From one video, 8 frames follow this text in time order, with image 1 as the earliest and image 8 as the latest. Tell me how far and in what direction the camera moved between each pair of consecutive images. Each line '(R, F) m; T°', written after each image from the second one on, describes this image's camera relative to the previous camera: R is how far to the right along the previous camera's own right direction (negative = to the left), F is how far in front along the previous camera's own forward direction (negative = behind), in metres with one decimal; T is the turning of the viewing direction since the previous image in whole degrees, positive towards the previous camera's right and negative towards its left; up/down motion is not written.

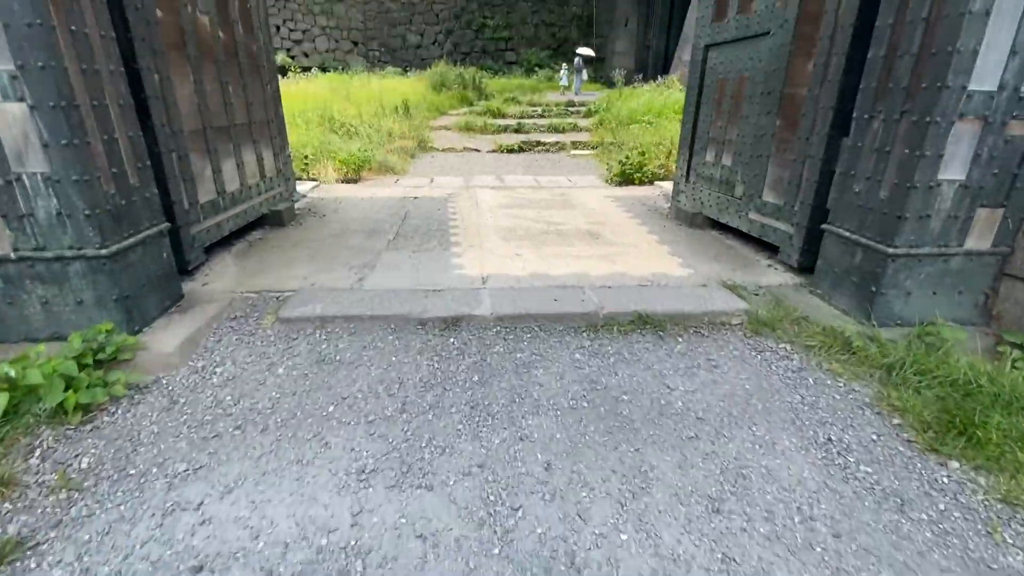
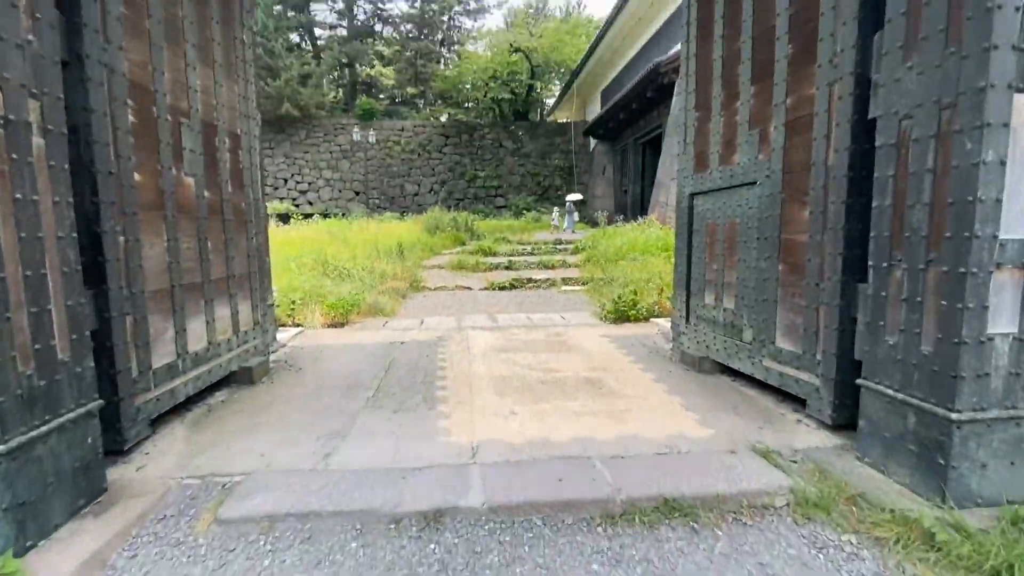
(0.0, +0.2) m; +1°
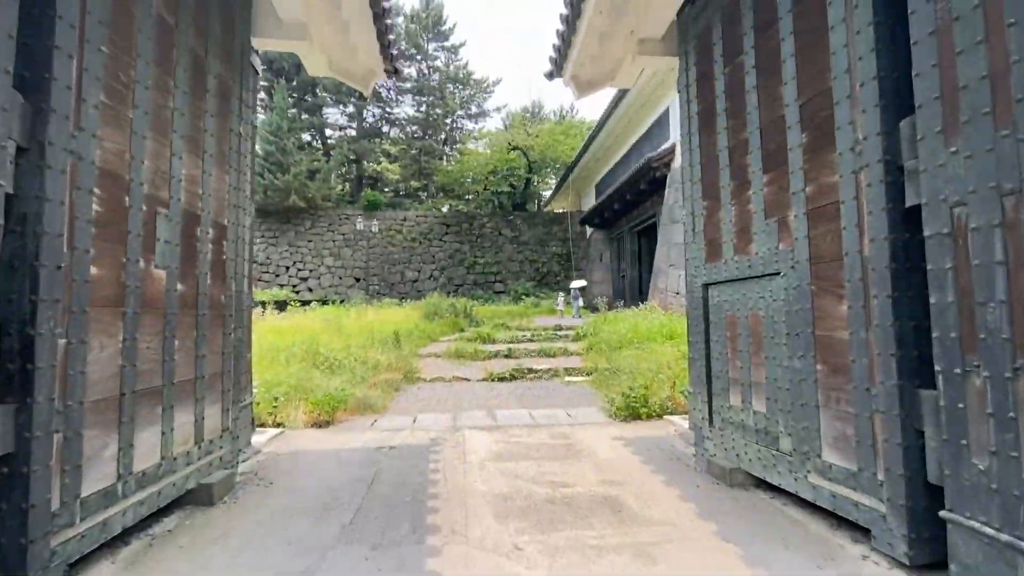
(0.0, +0.2) m; 0°
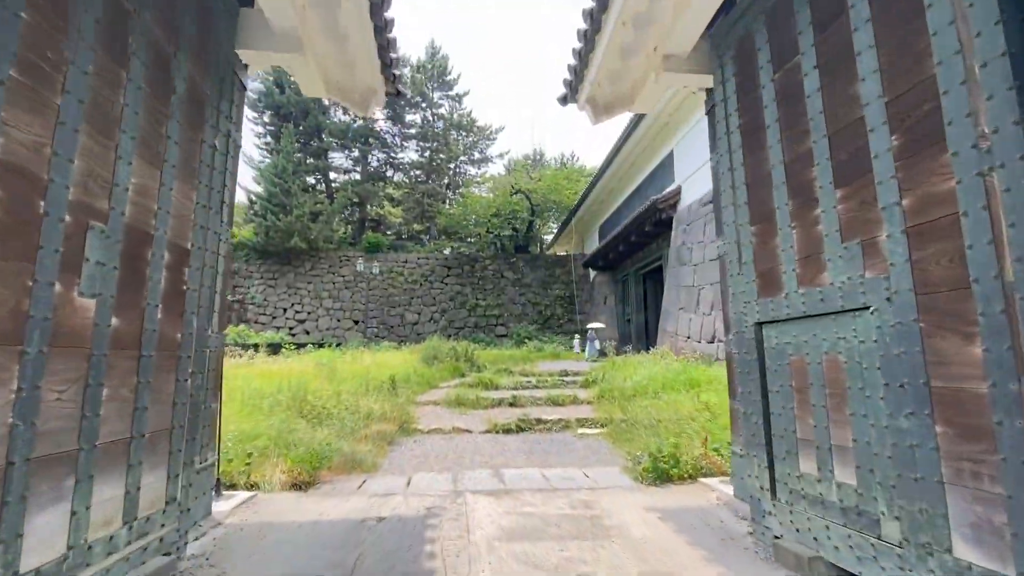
(-0.1, +0.3) m; 0°
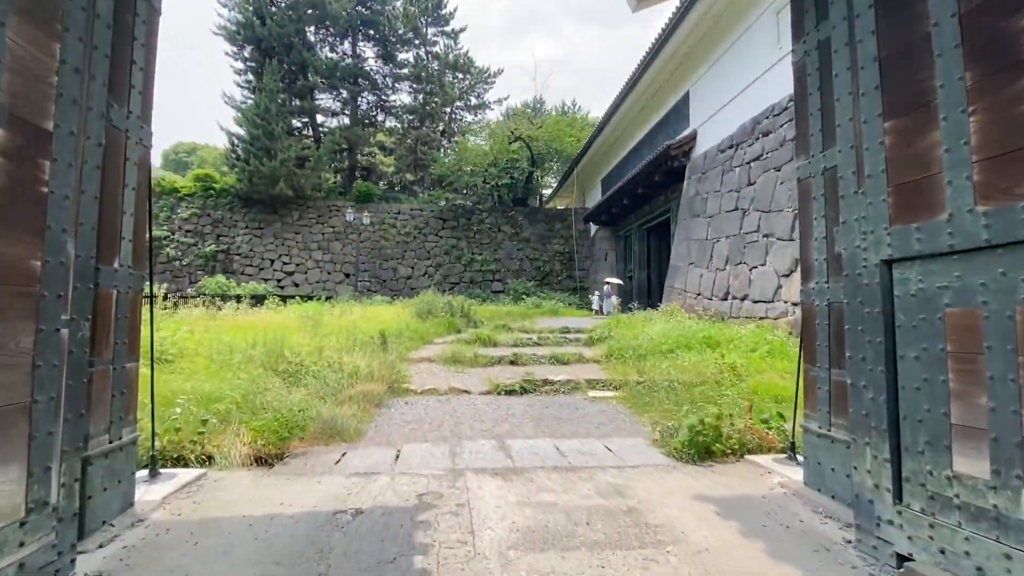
(-0.1, +0.5) m; +1°
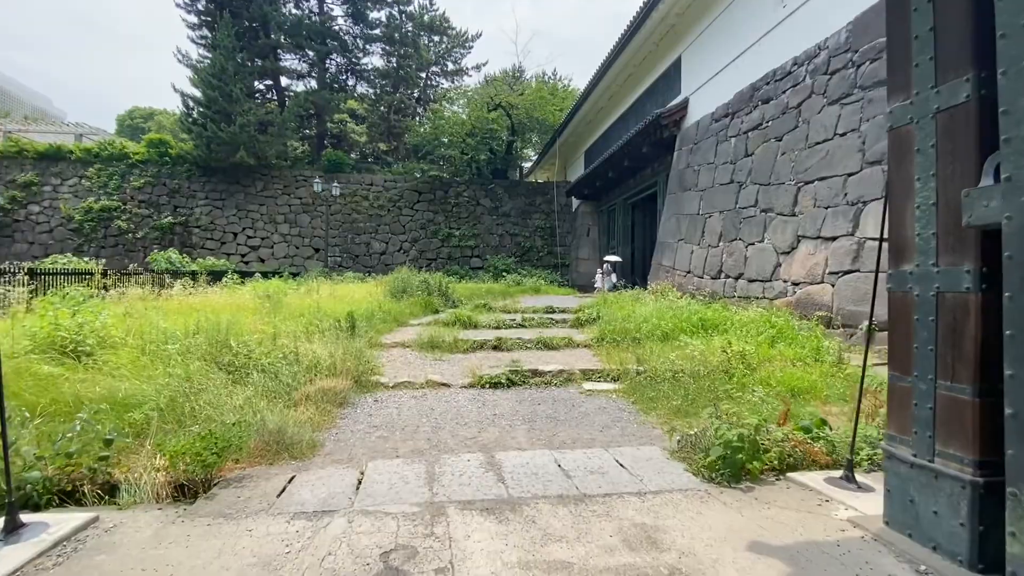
(-0.1, +0.4) m; +3°
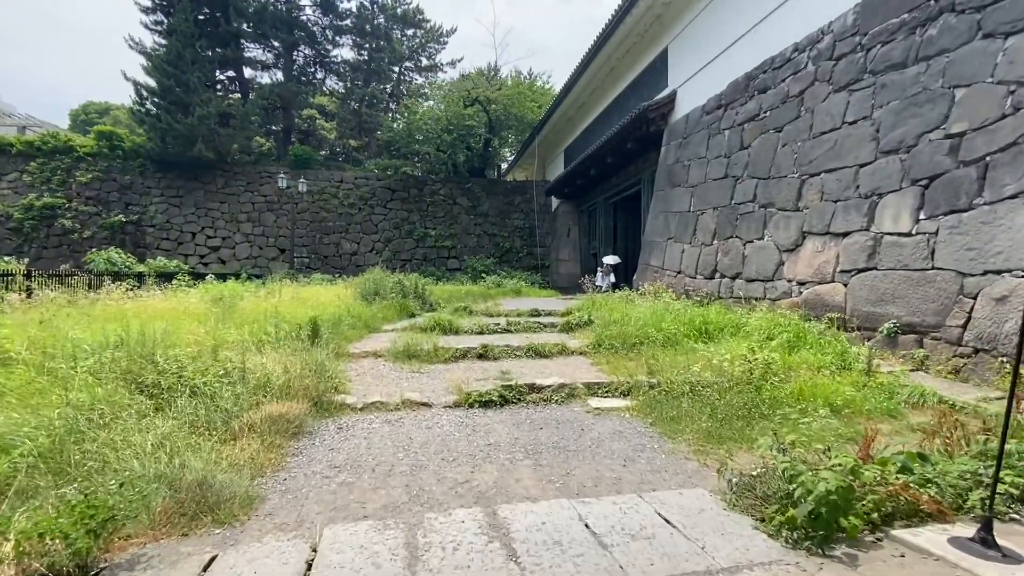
(-0.1, +0.5) m; +3°
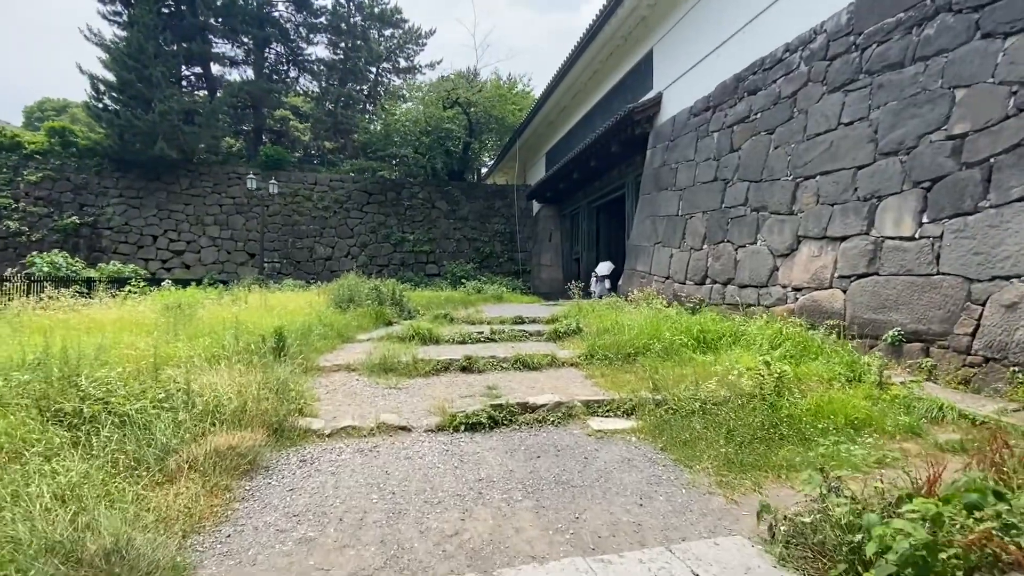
(-0.1, +0.3) m; +3°
